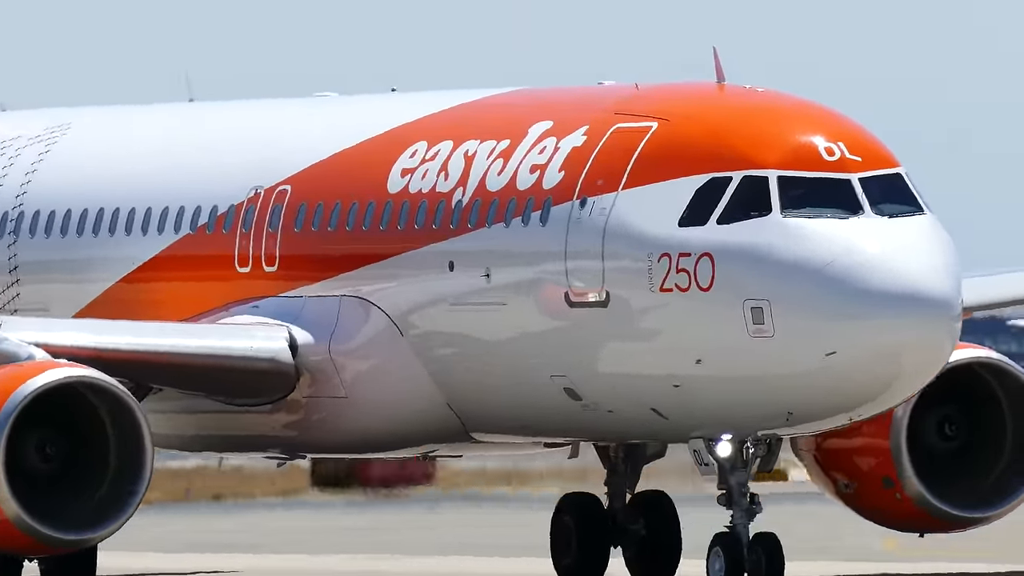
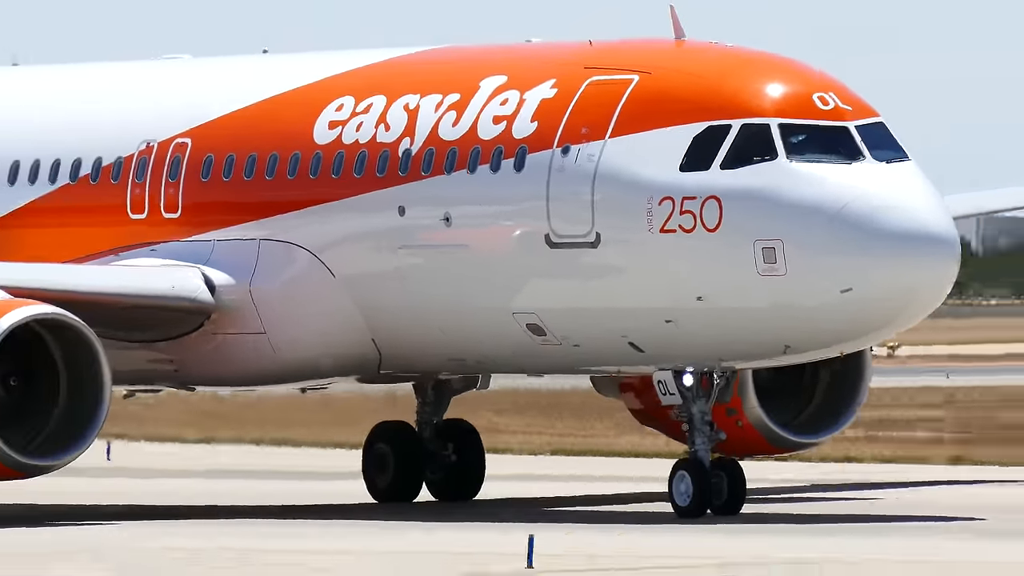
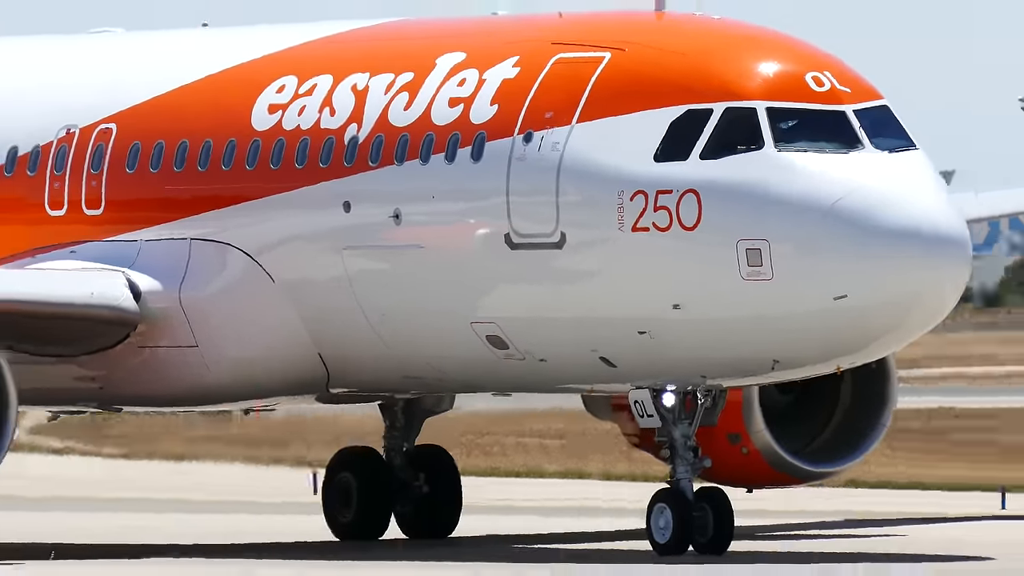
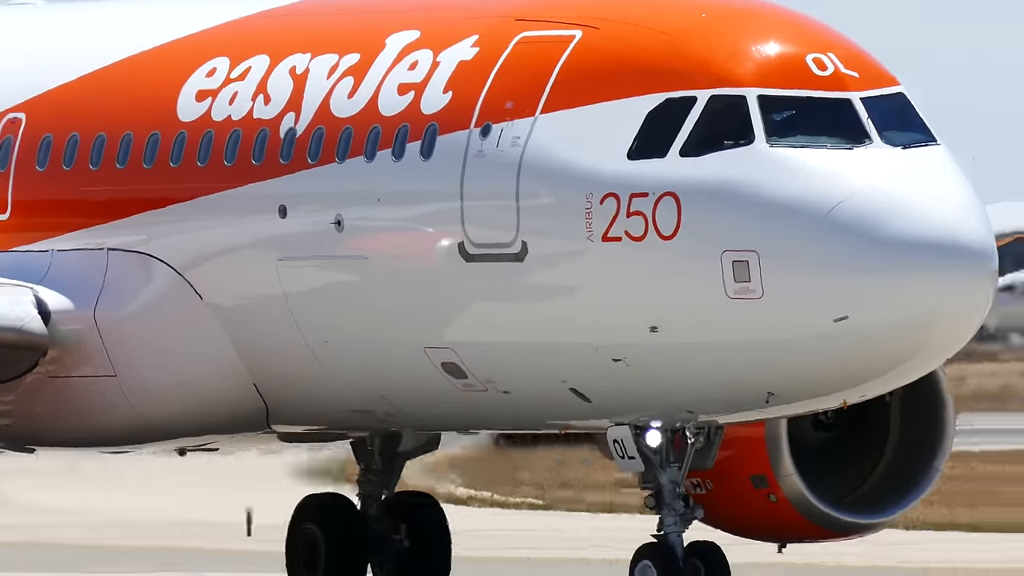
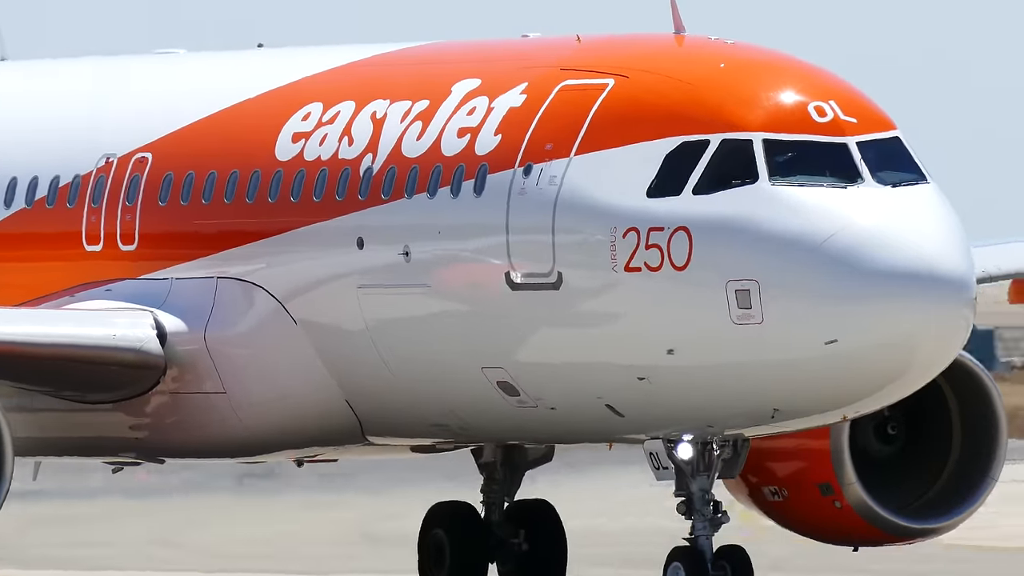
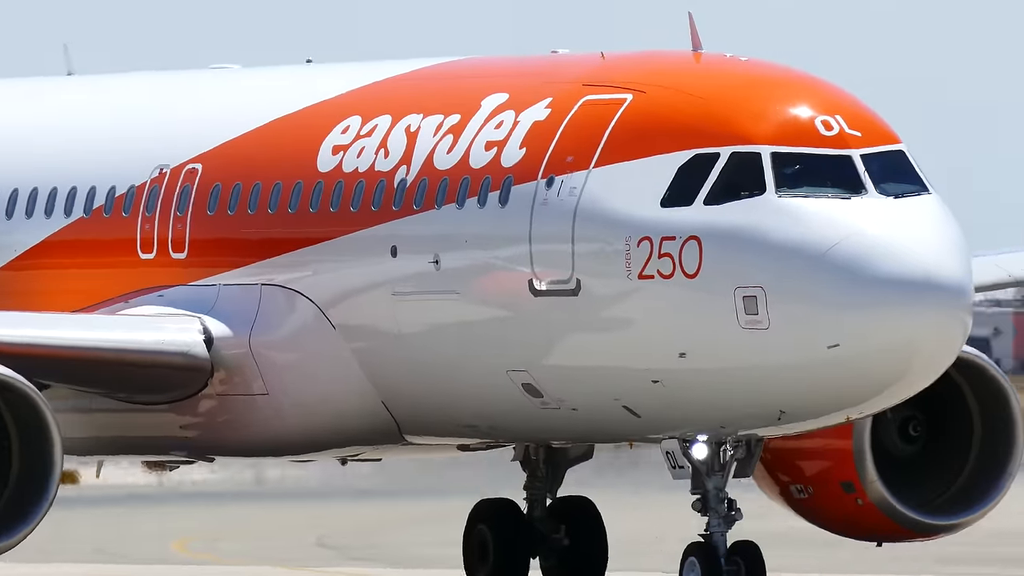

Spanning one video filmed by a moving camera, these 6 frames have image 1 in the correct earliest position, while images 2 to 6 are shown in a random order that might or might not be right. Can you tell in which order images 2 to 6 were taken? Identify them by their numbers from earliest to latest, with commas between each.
6, 5, 4, 3, 2
